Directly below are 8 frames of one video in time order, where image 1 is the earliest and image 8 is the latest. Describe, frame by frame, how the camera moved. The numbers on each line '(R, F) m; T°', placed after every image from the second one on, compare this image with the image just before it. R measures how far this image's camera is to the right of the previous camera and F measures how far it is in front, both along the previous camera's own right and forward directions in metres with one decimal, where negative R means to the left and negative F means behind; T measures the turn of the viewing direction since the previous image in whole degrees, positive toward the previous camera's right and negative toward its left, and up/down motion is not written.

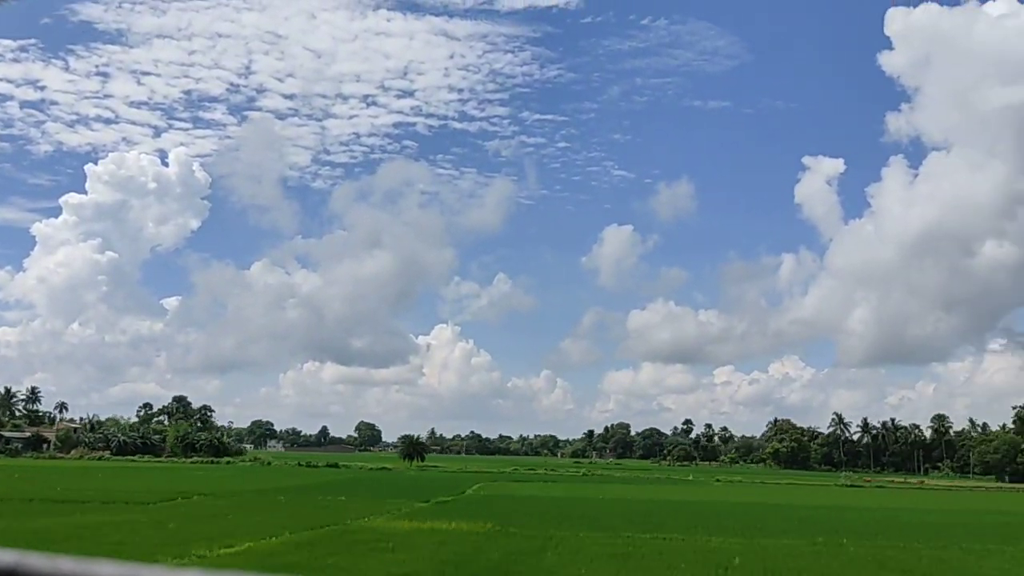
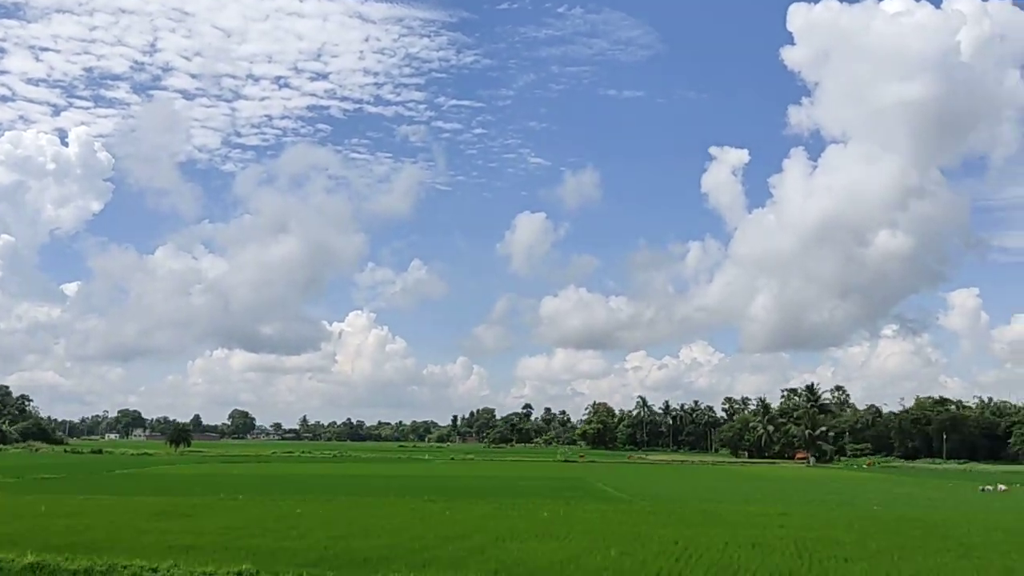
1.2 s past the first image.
(+20.3, -7.4) m; +5°
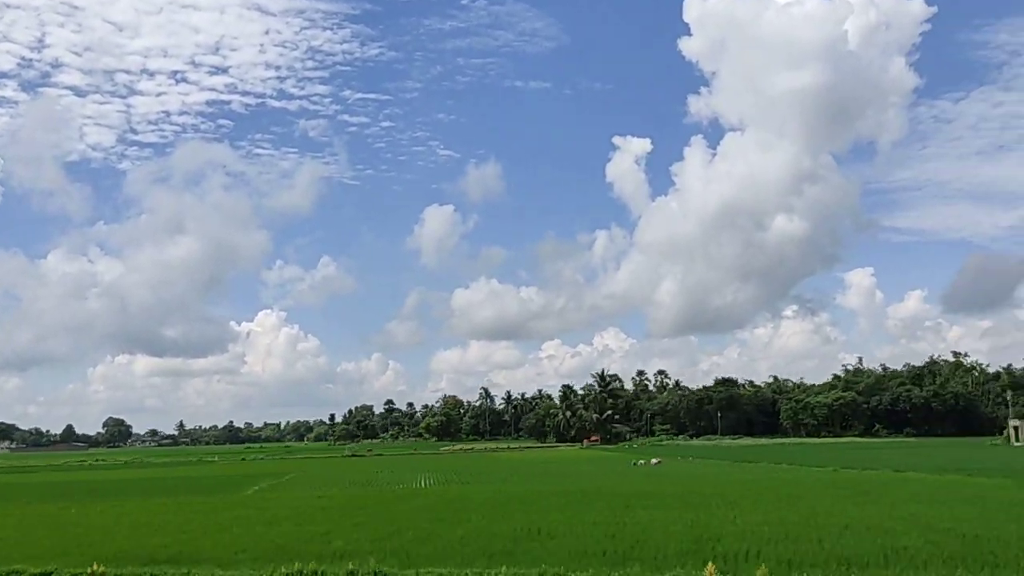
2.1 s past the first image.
(+15.9, -4.7) m; +5°
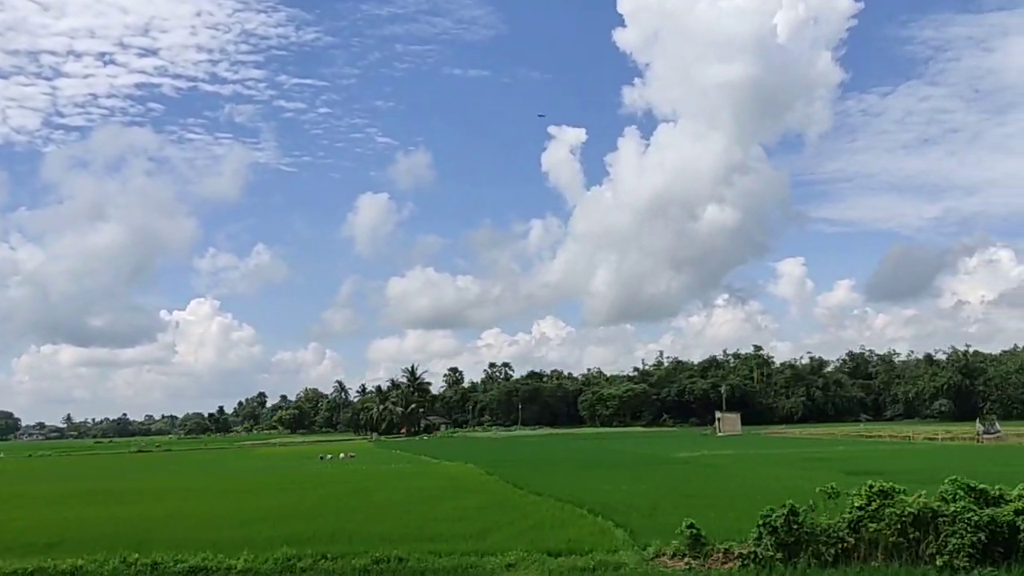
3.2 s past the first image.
(+18.9, -4.7) m; +4°
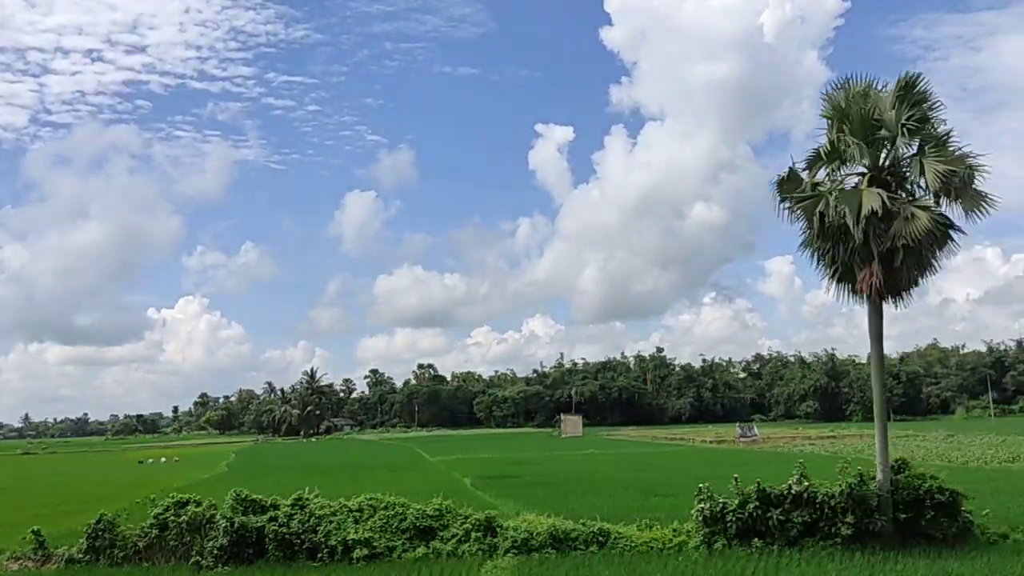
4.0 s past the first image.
(+13.7, -2.7) m; +1°
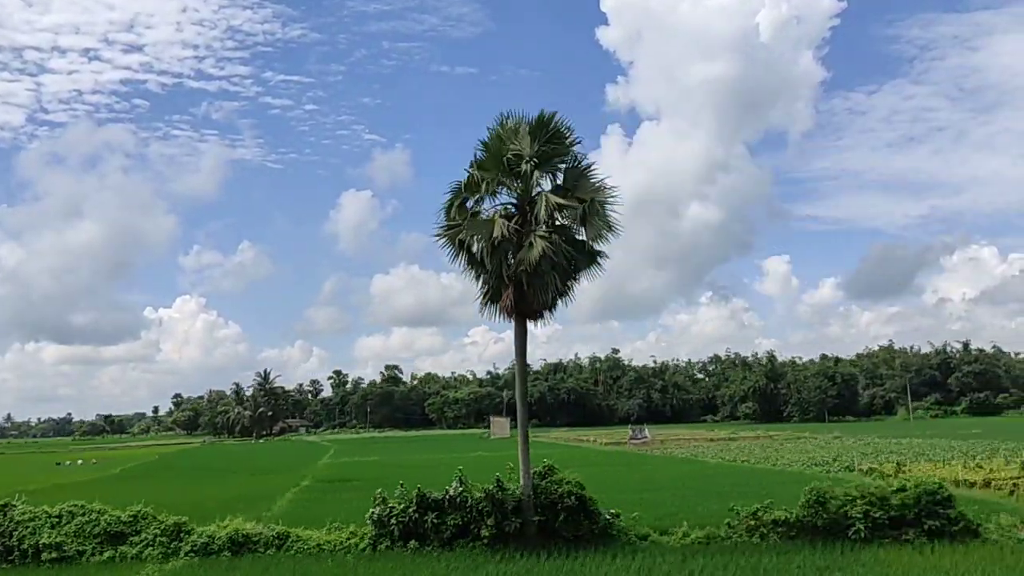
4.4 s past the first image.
(+6.8, -1.5) m; 0°
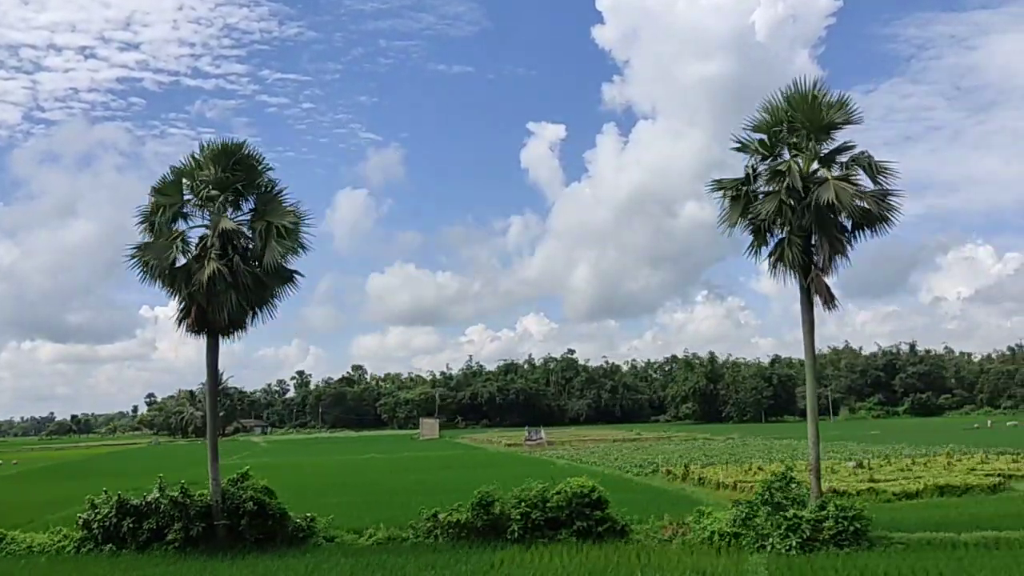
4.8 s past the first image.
(+6.8, -1.4) m; 0°
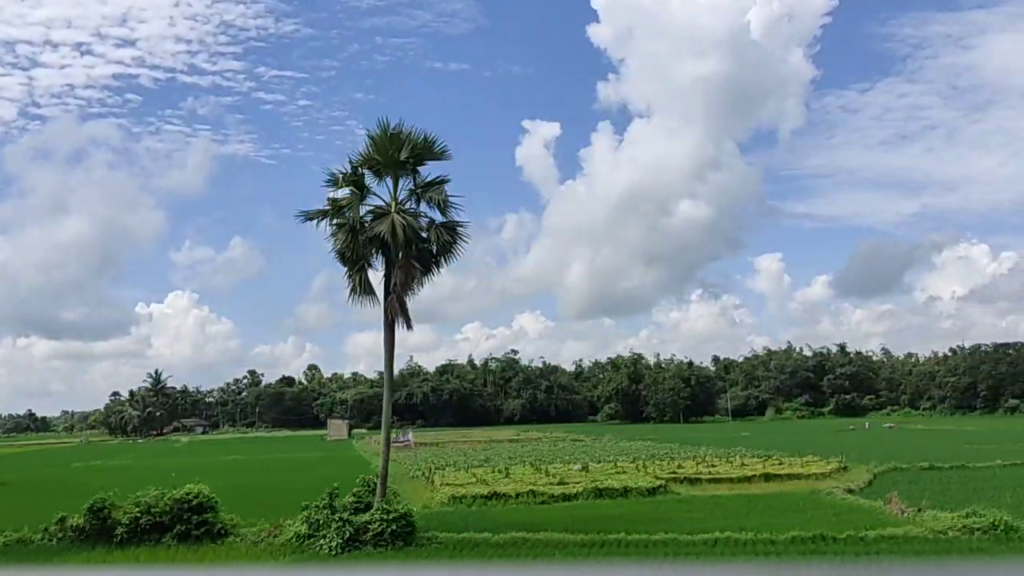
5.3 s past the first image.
(+9.1, -1.9) m; 0°
